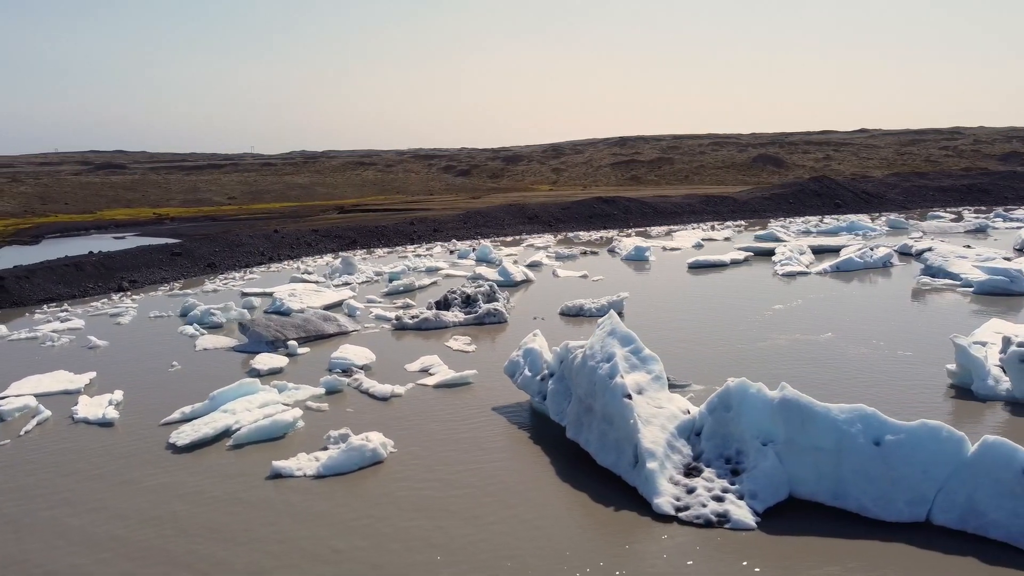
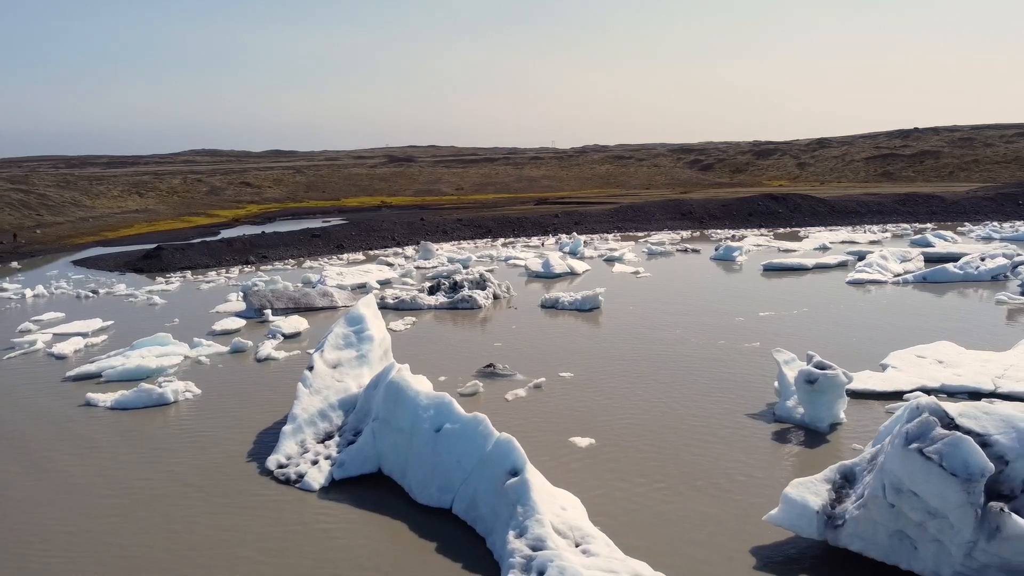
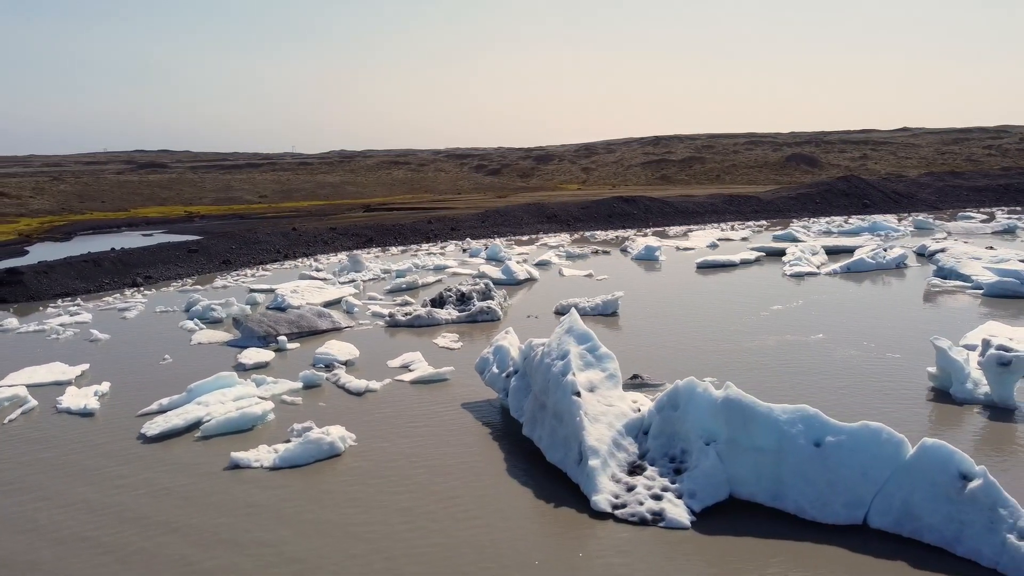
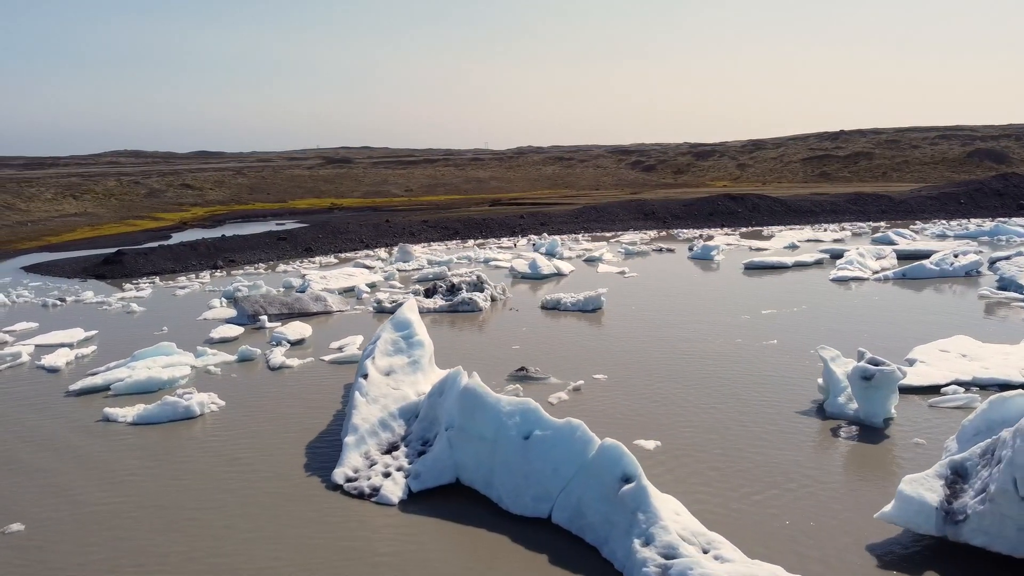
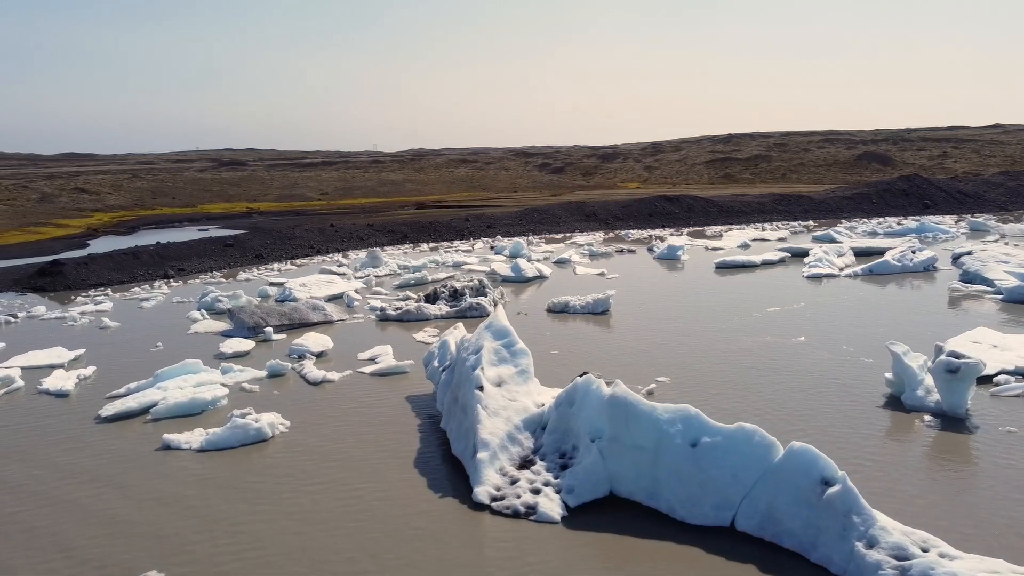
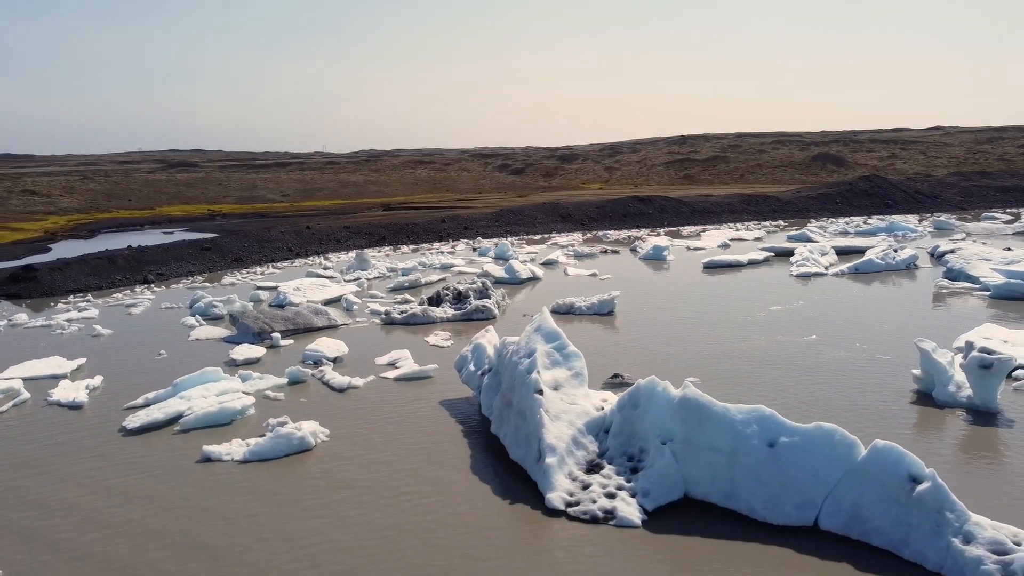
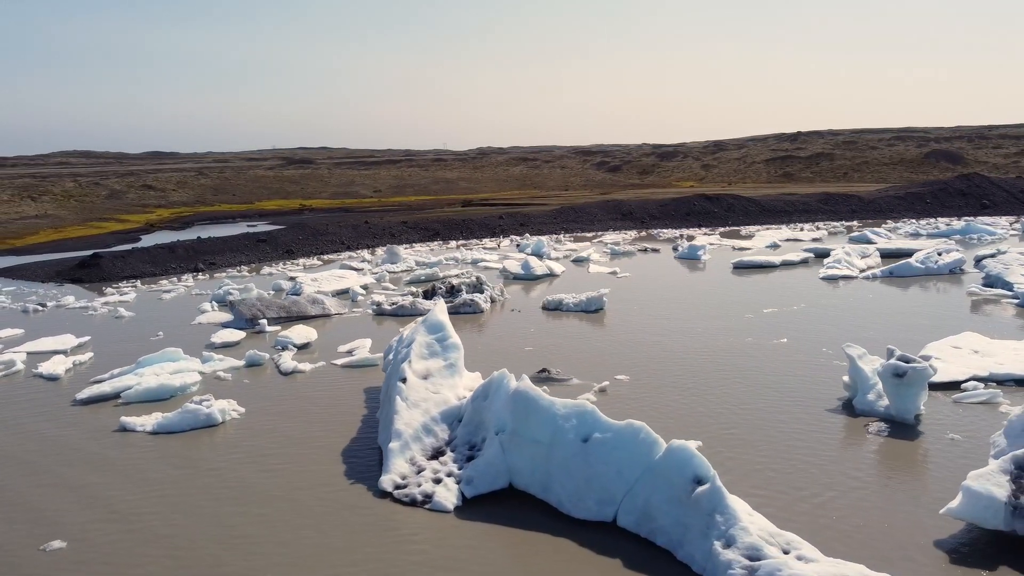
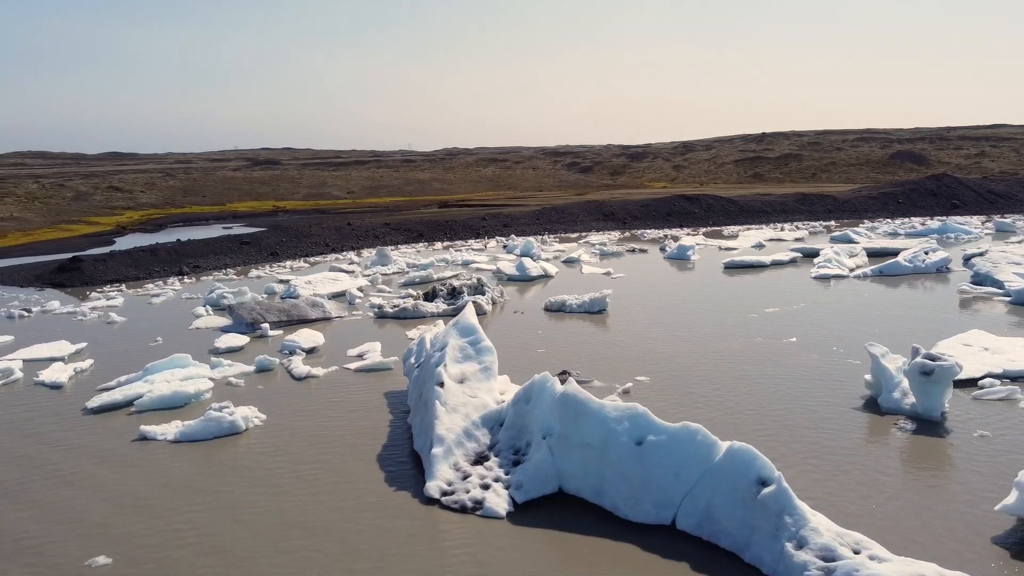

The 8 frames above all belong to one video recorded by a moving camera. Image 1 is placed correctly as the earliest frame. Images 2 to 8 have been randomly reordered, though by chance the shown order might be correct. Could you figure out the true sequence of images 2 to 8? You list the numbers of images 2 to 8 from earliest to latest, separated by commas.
3, 6, 5, 8, 7, 4, 2
